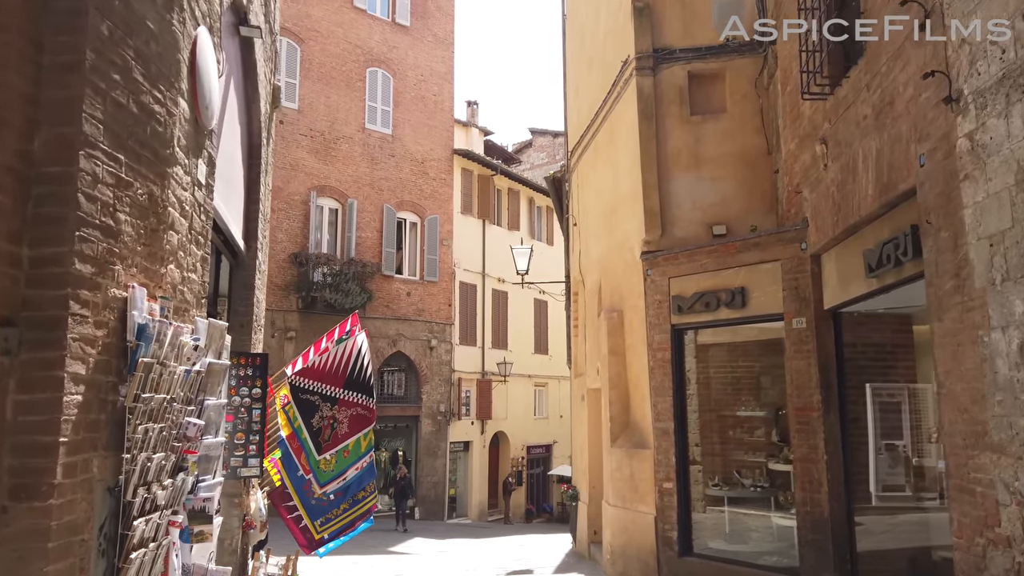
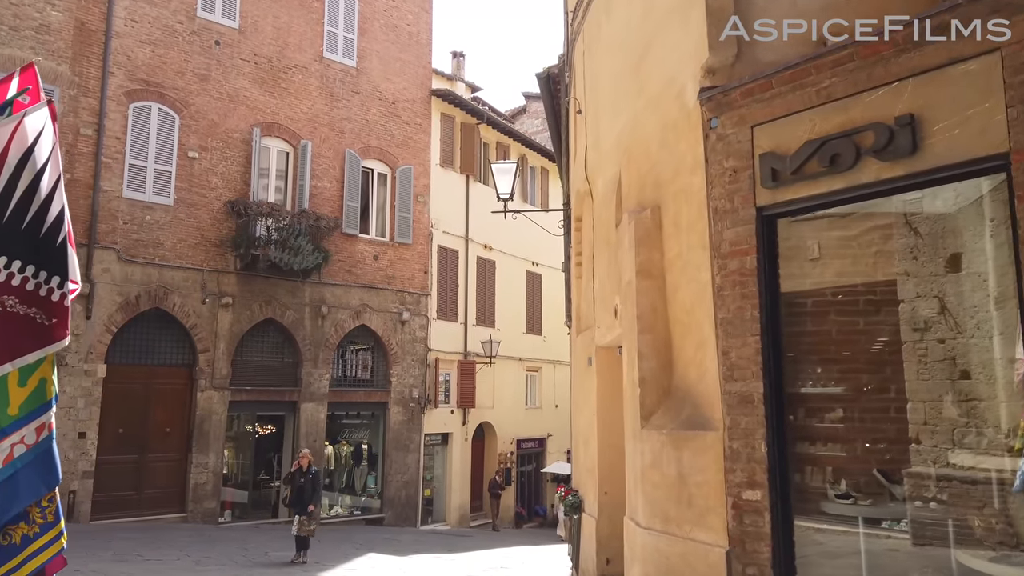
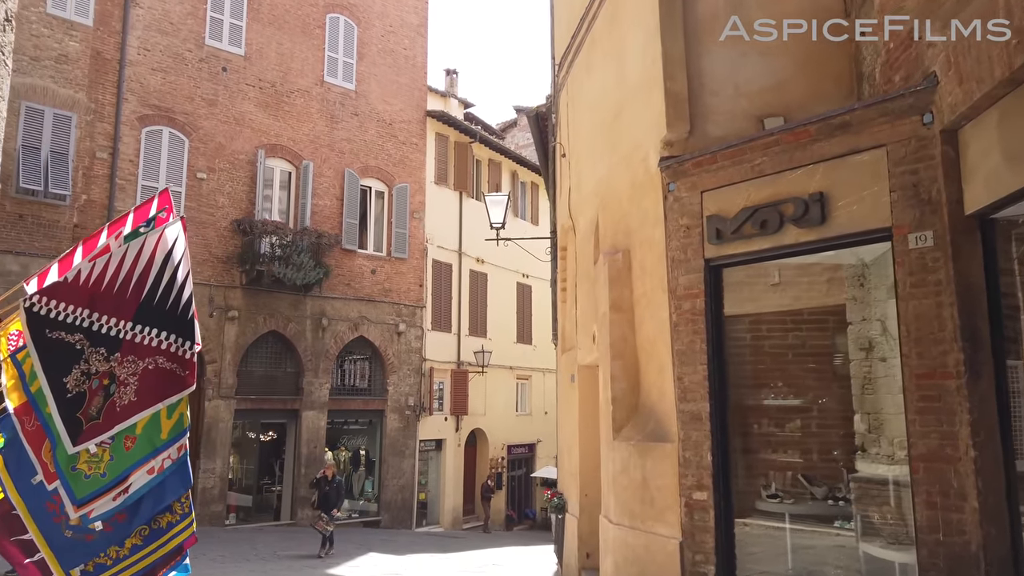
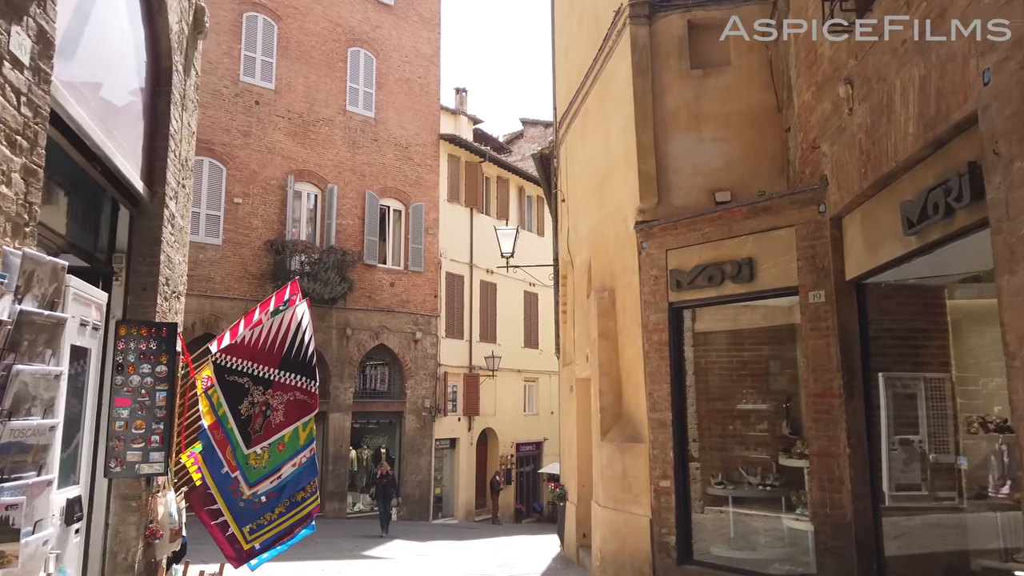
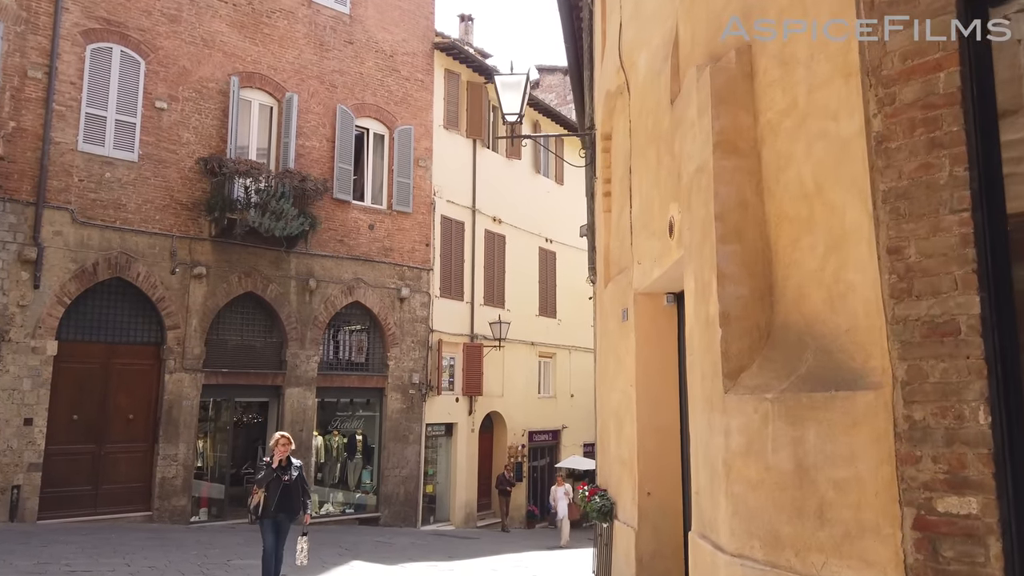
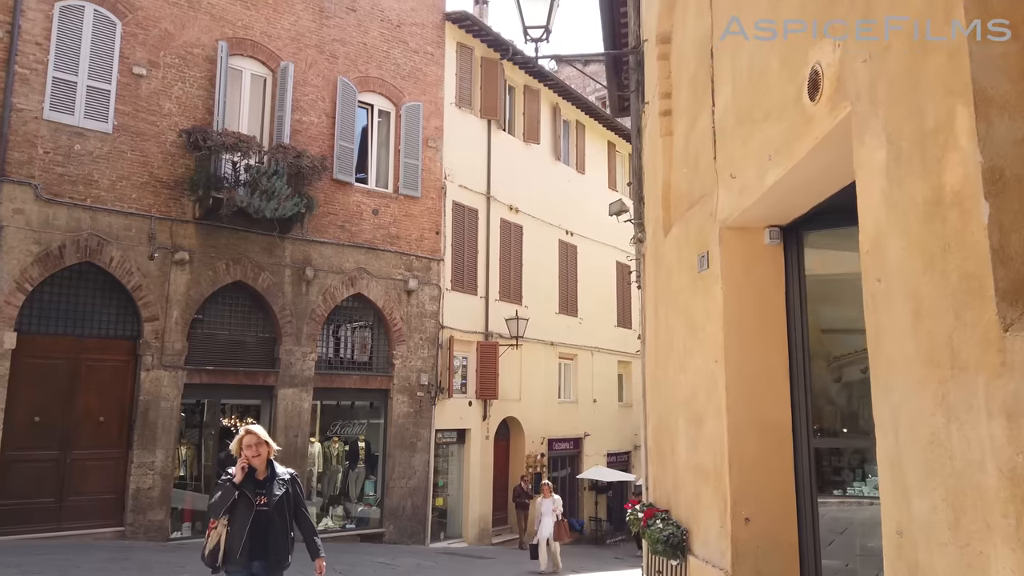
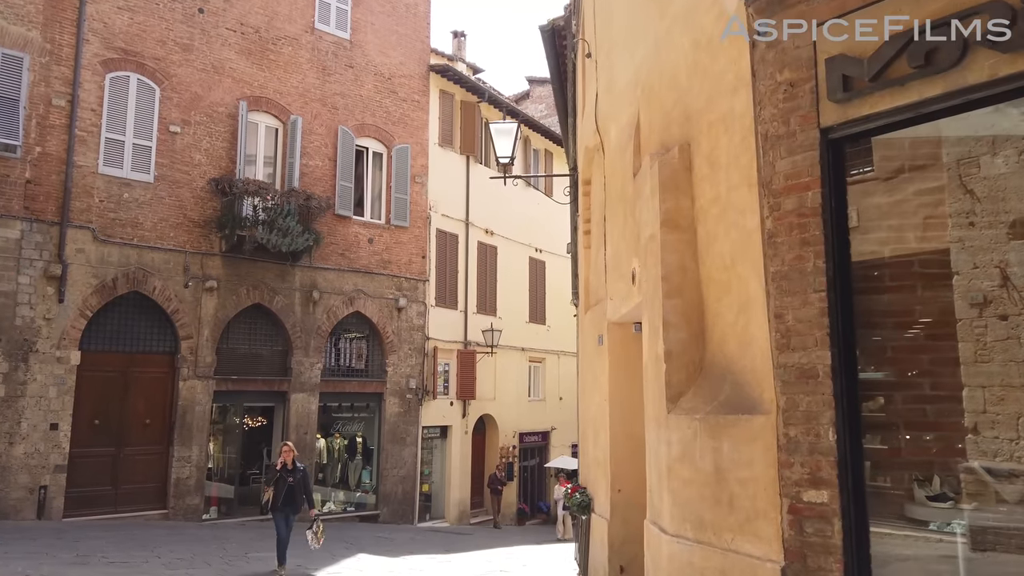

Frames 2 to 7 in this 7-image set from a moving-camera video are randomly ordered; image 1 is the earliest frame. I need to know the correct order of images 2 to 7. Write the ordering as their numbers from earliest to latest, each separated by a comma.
4, 3, 2, 7, 5, 6
